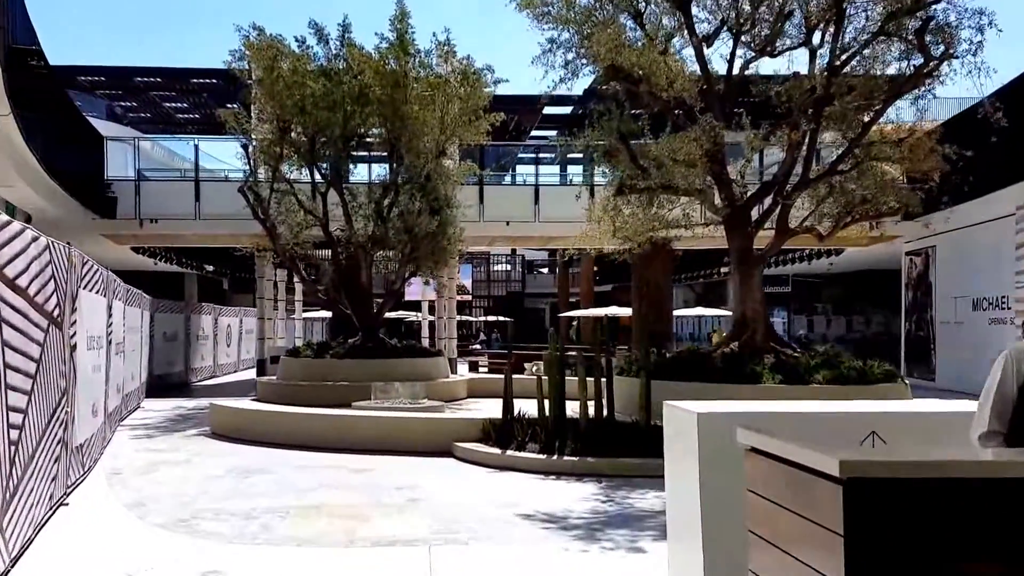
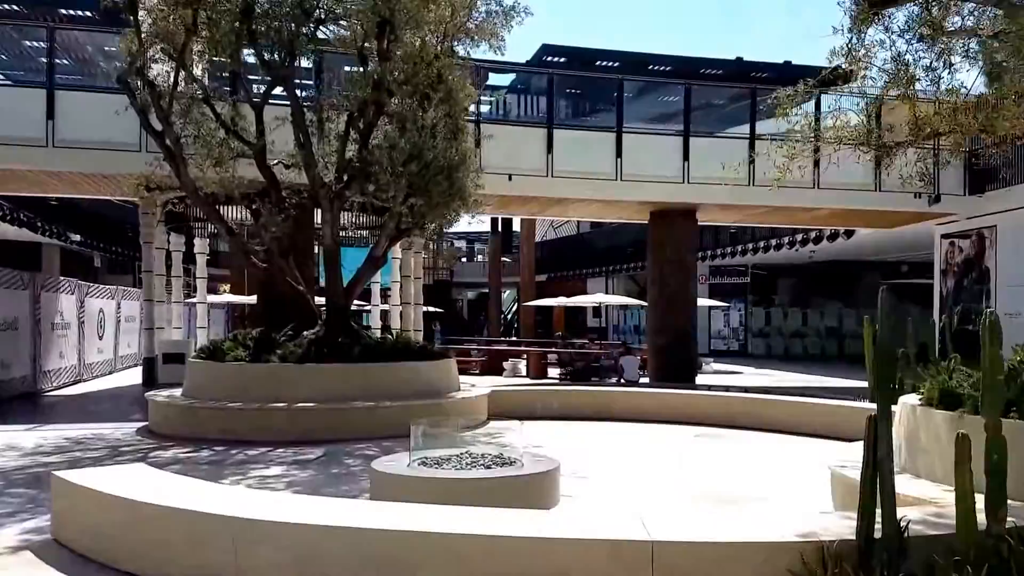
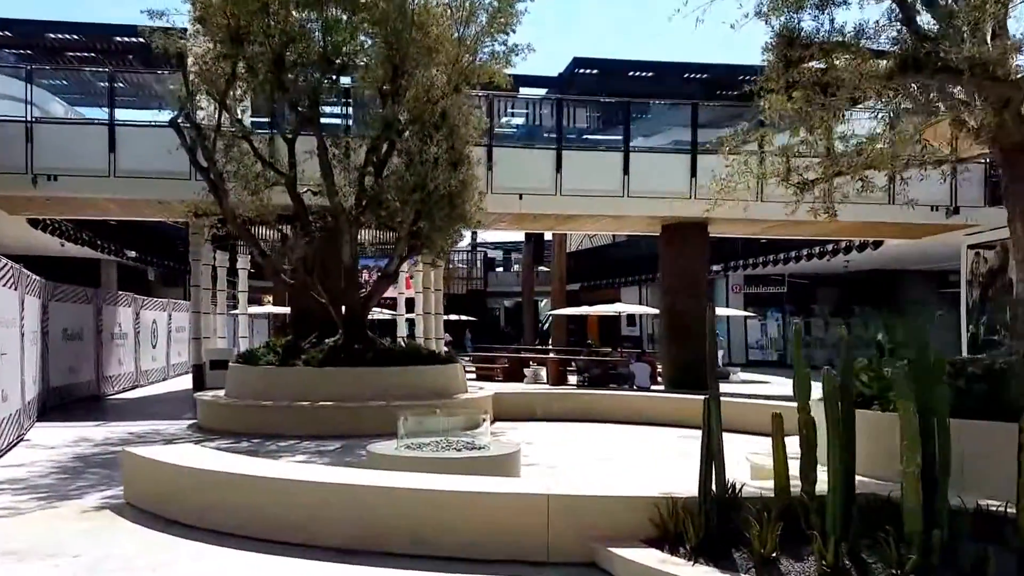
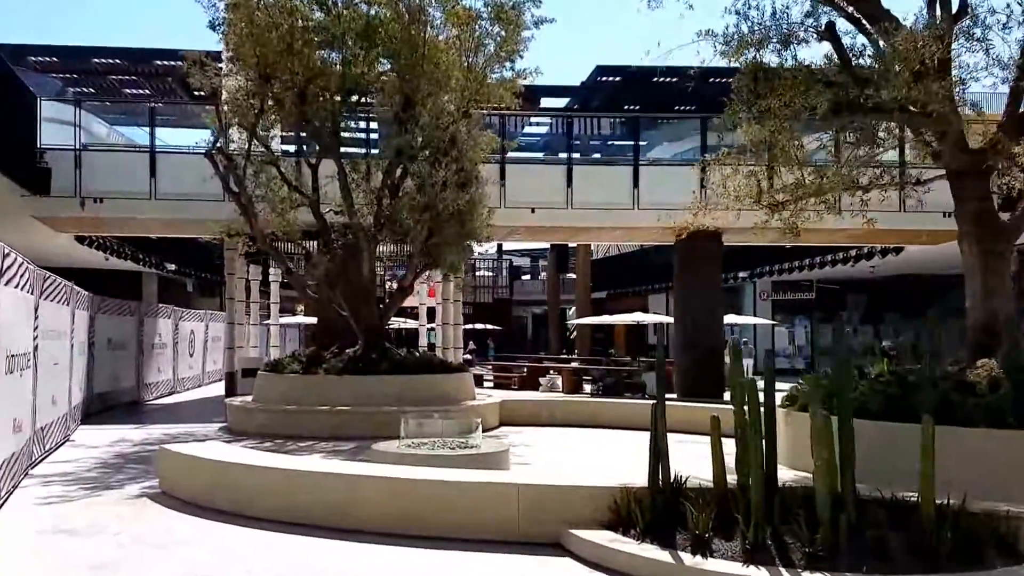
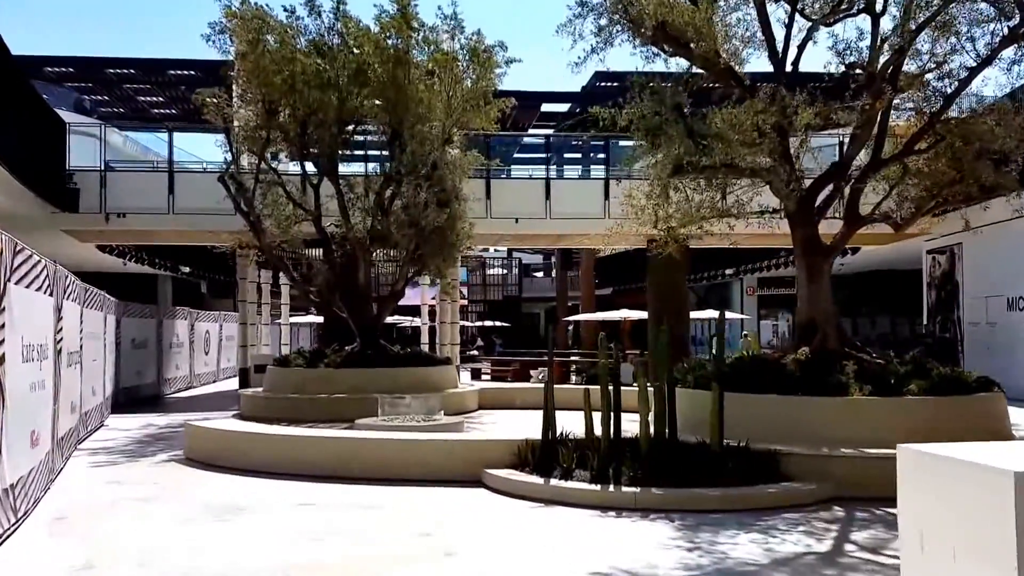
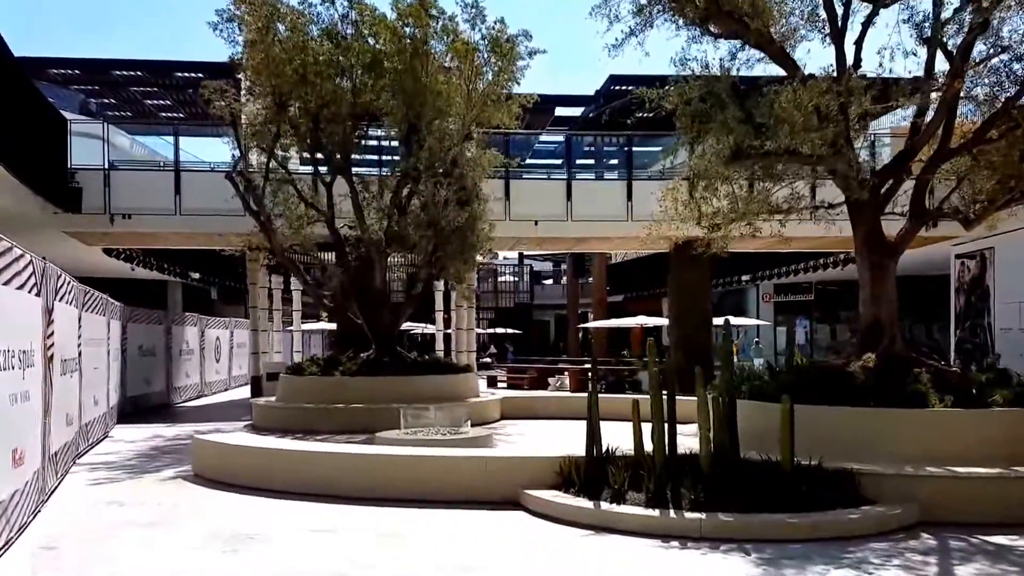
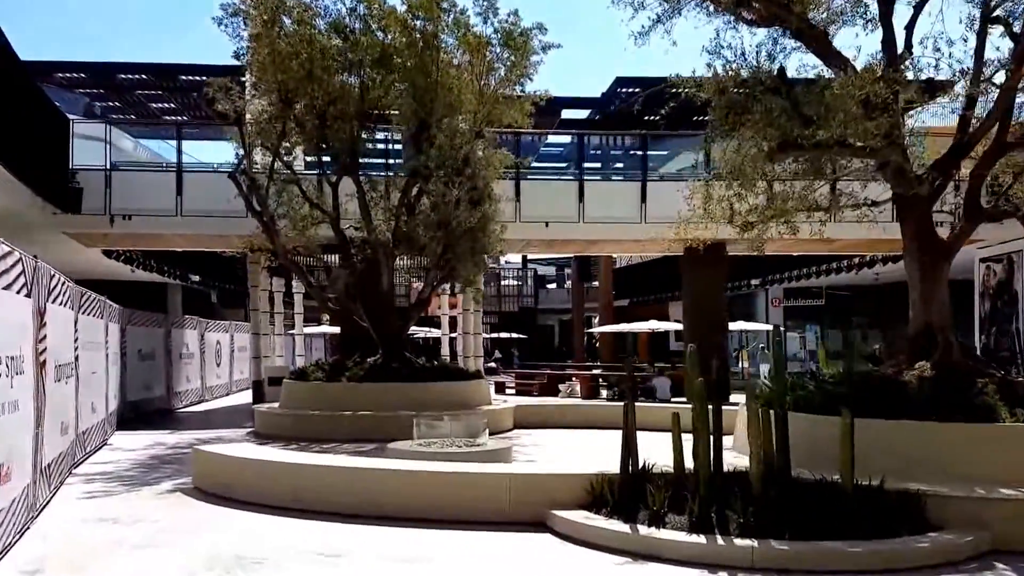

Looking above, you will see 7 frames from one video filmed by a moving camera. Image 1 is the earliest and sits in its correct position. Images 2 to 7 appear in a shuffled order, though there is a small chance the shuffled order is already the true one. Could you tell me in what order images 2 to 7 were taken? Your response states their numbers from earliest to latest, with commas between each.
5, 6, 7, 4, 3, 2
